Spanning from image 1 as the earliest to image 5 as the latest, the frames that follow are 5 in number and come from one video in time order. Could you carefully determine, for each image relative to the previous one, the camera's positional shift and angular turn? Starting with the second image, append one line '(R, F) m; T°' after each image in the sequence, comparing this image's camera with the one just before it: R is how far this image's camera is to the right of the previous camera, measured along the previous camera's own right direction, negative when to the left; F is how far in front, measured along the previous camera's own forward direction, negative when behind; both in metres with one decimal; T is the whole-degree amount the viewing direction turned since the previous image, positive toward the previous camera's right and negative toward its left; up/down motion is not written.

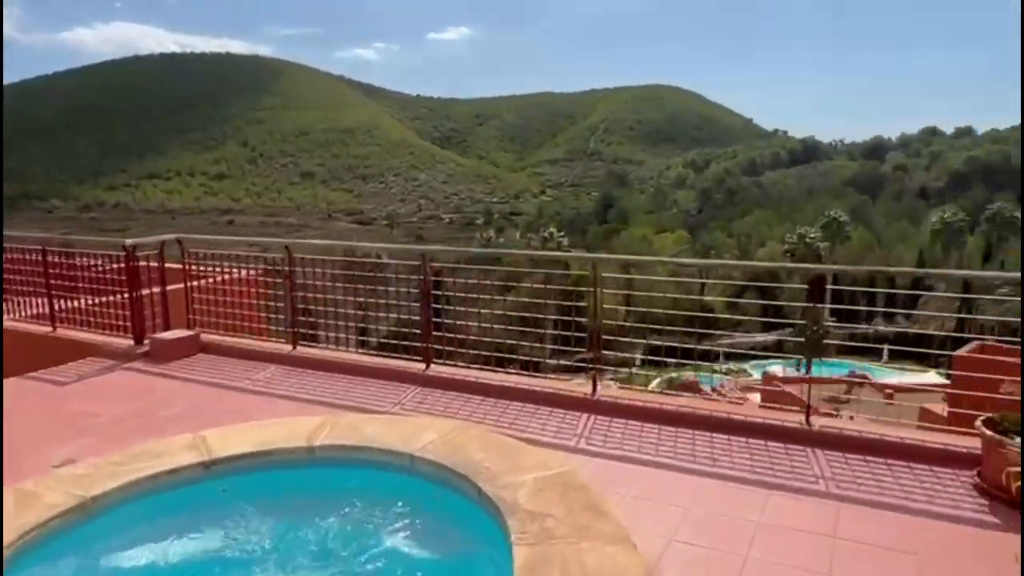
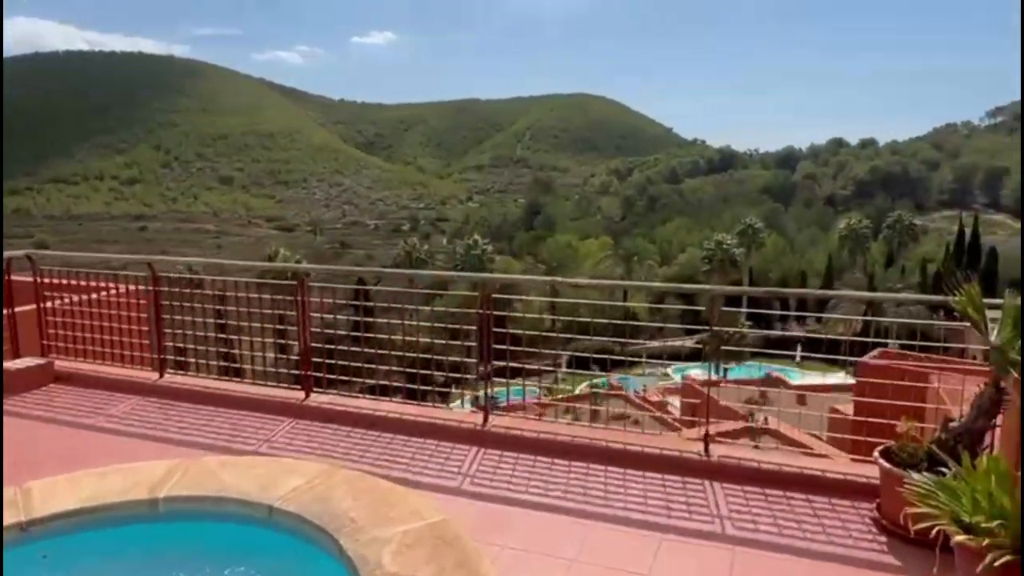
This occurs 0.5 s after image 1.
(+0.1, +0.2) m; +6°
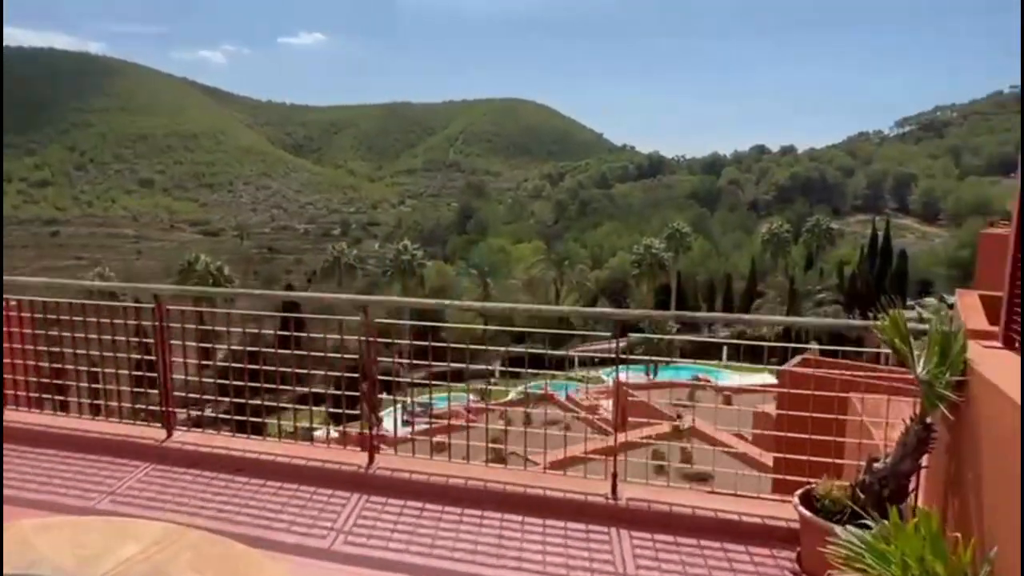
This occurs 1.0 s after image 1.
(+0.1, +0.2) m; +5°
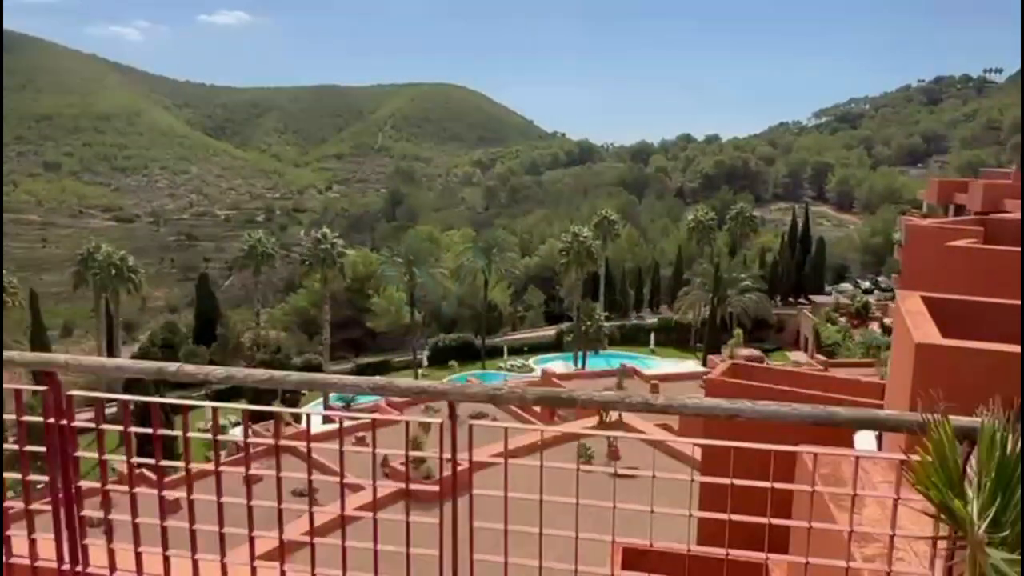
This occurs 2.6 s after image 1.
(+0.3, +0.7) m; +5°
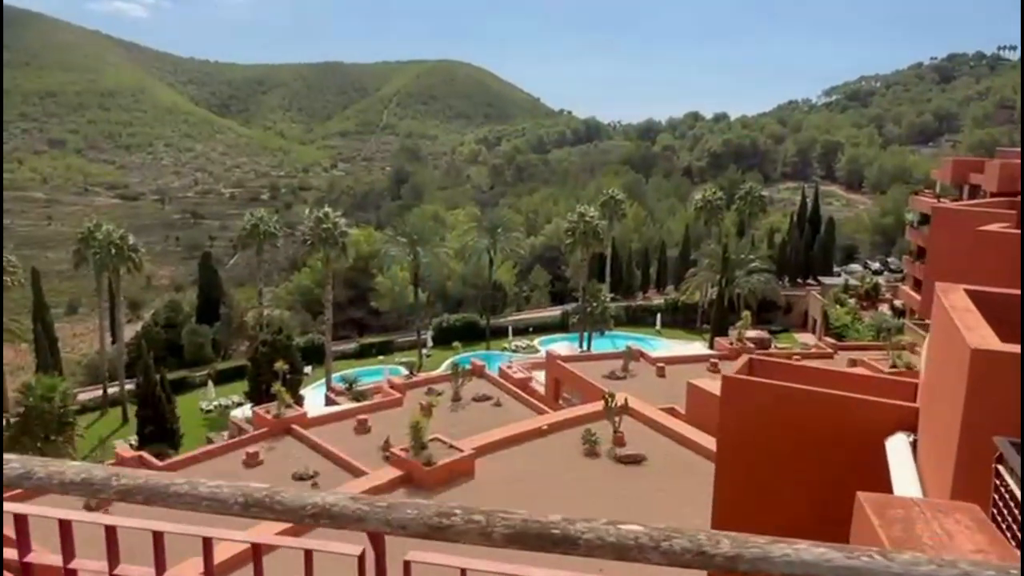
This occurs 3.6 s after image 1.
(0.0, +0.4) m; 0°
